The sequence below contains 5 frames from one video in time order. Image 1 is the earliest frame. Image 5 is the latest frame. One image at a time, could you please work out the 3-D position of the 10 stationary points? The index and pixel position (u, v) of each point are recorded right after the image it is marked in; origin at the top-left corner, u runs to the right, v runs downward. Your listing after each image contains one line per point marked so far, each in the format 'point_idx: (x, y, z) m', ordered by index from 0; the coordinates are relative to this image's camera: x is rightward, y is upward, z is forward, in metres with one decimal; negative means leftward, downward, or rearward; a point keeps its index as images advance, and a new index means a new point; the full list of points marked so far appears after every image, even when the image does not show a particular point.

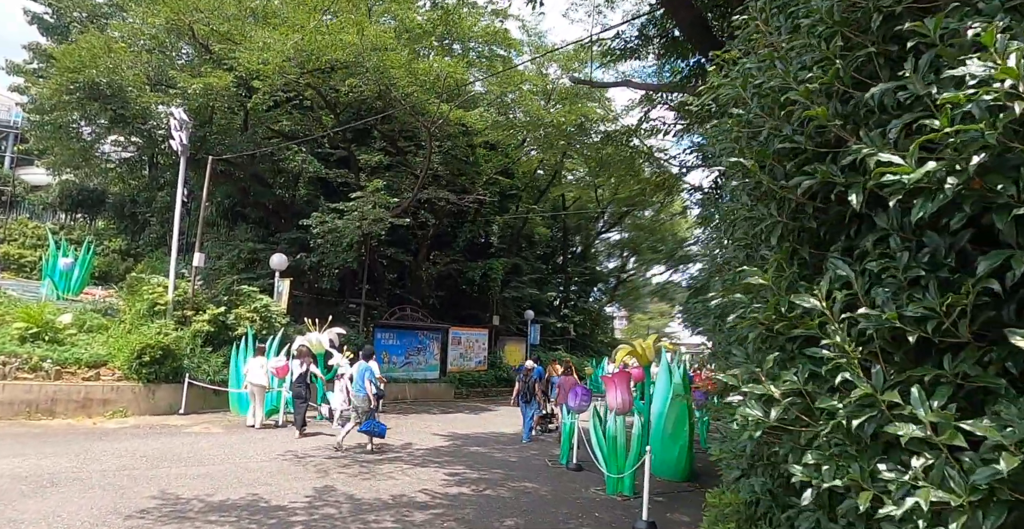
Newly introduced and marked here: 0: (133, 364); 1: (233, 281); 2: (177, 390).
0: (-7.4, -1.9, +11.9) m
1: (-7.1, -0.4, +15.4) m
2: (-6.8, -2.6, +12.5) m
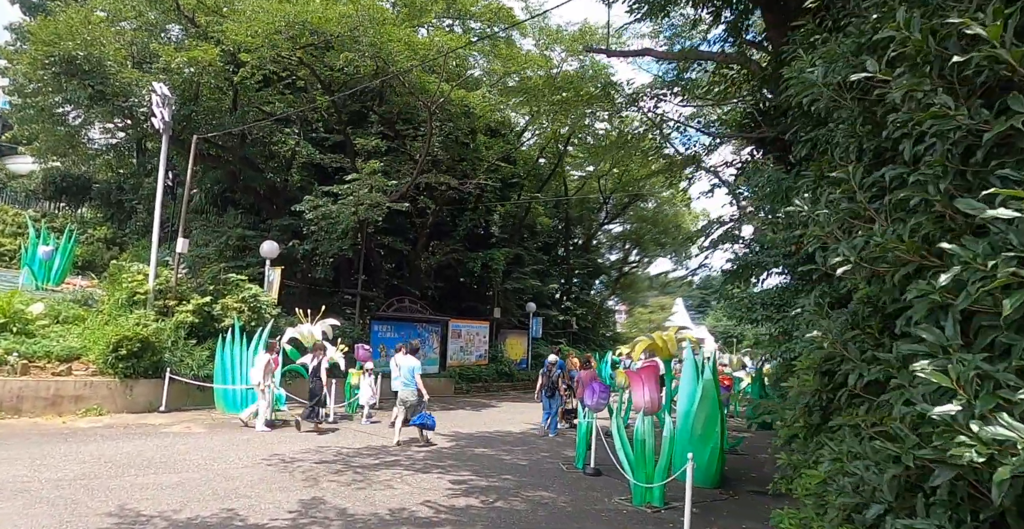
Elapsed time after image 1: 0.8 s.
0: (-7.2, -1.7, +10.9) m
1: (-6.9, -0.1, +14.4) m
2: (-6.7, -2.3, +11.5) m
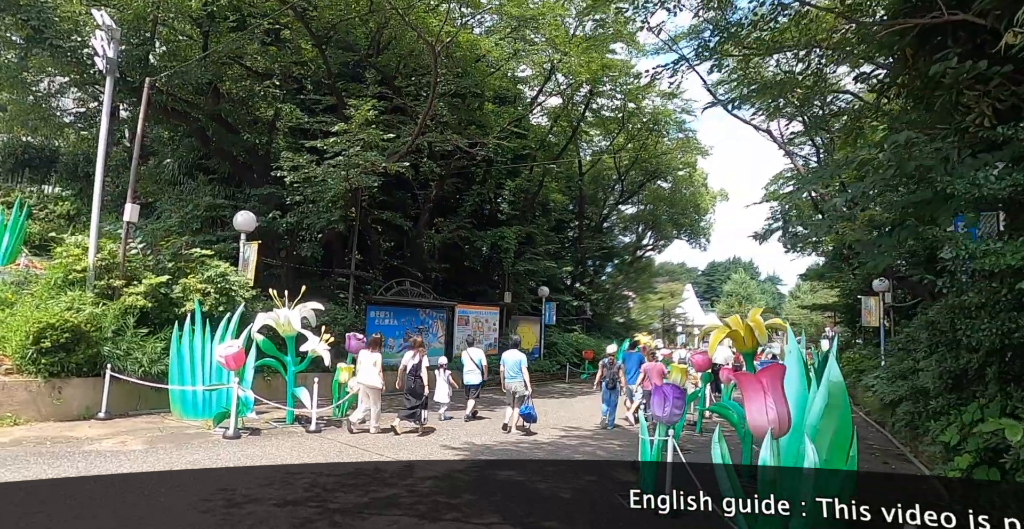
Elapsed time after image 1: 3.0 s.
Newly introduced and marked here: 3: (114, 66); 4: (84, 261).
0: (-6.8, -1.2, +8.6) m
1: (-6.5, +0.4, +12.0) m
2: (-6.2, -1.8, +9.2) m
3: (-7.2, +3.5, +11.1) m
4: (-7.2, +0.1, +10.3) m
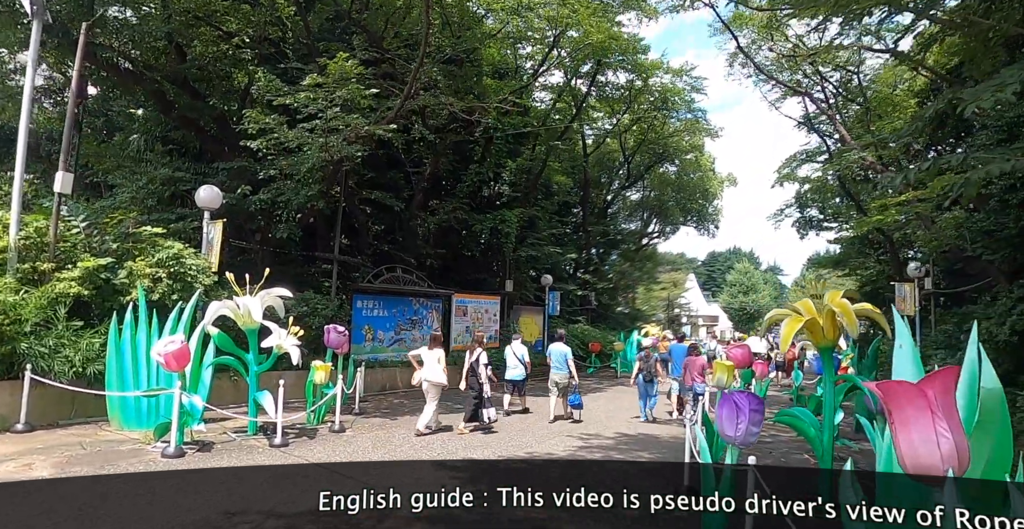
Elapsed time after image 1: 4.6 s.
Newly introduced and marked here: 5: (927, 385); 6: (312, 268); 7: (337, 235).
0: (-6.7, -1.0, +6.9) m
1: (-6.4, +0.7, +10.3) m
2: (-6.1, -1.6, +7.6) m
3: (-7.1, +3.8, +9.3) m
4: (-7.1, +0.3, +8.6) m
5: (+2.0, -0.6, +3.0) m
6: (-4.7, -0.1, +14.5) m
7: (-3.9, +0.7, +13.7) m
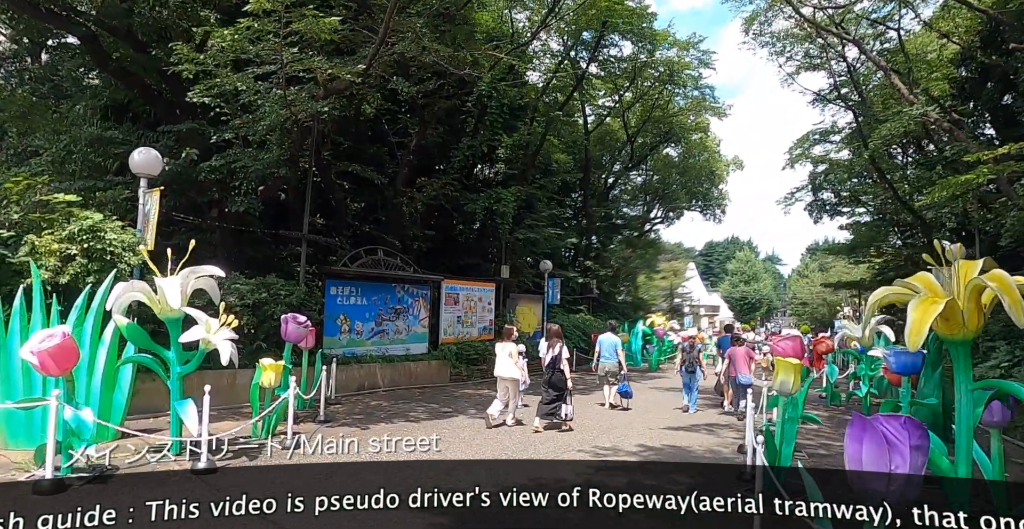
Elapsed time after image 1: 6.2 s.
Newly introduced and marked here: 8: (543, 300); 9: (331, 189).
0: (-6.7, -0.7, +5.1) m
1: (-6.5, +1.1, +8.5) m
2: (-6.2, -1.3, +5.8) m
3: (-7.1, +4.1, +7.4) m
4: (-7.1, +0.6, +6.8) m
5: (+2.0, -0.4, +1.3) m
6: (-4.8, +0.3, +12.6) m
7: (-4.0, +1.0, +11.9) m
8: (+1.0, -1.1, +19.5) m
9: (-4.1, +1.7, +13.9) m
